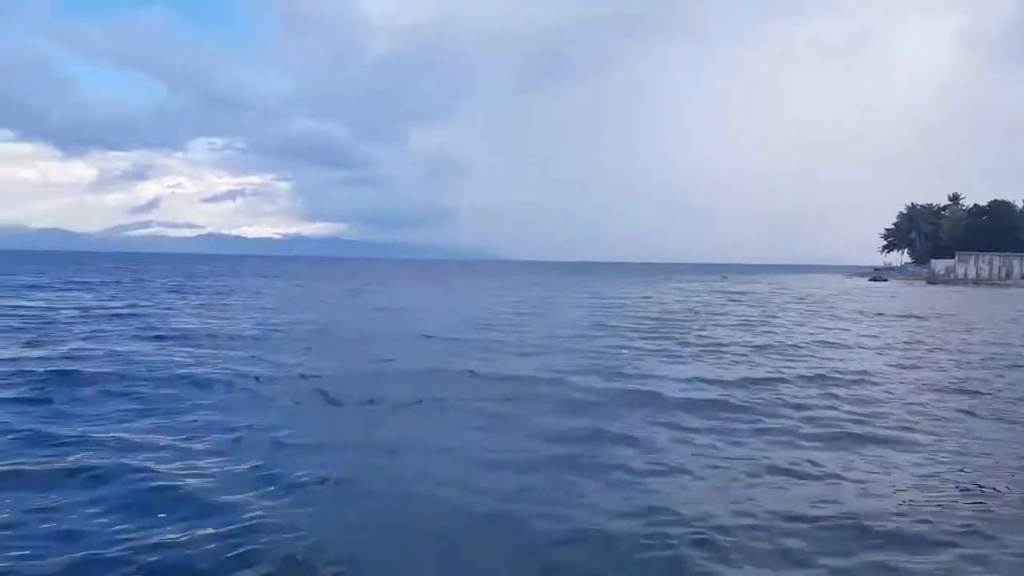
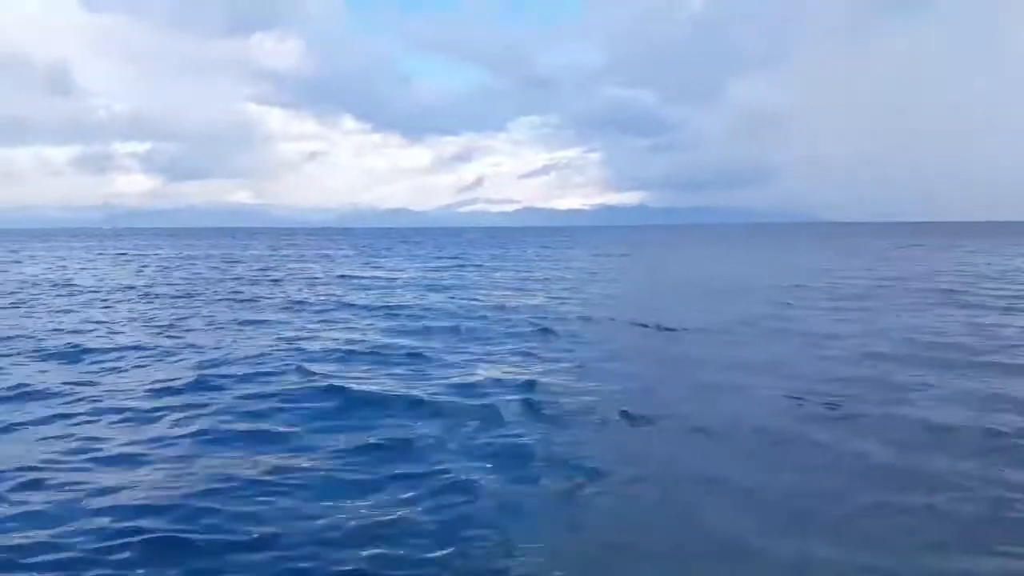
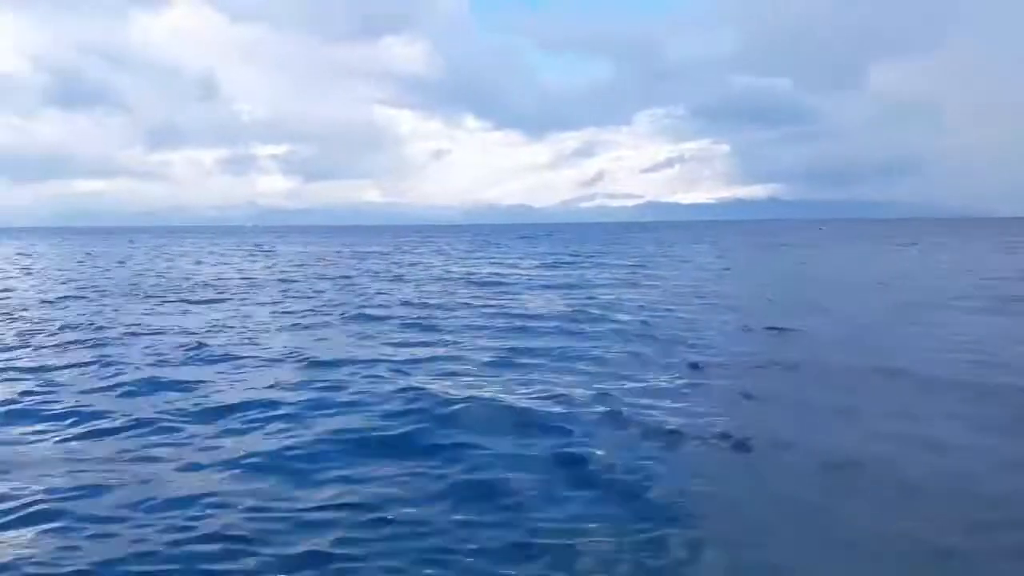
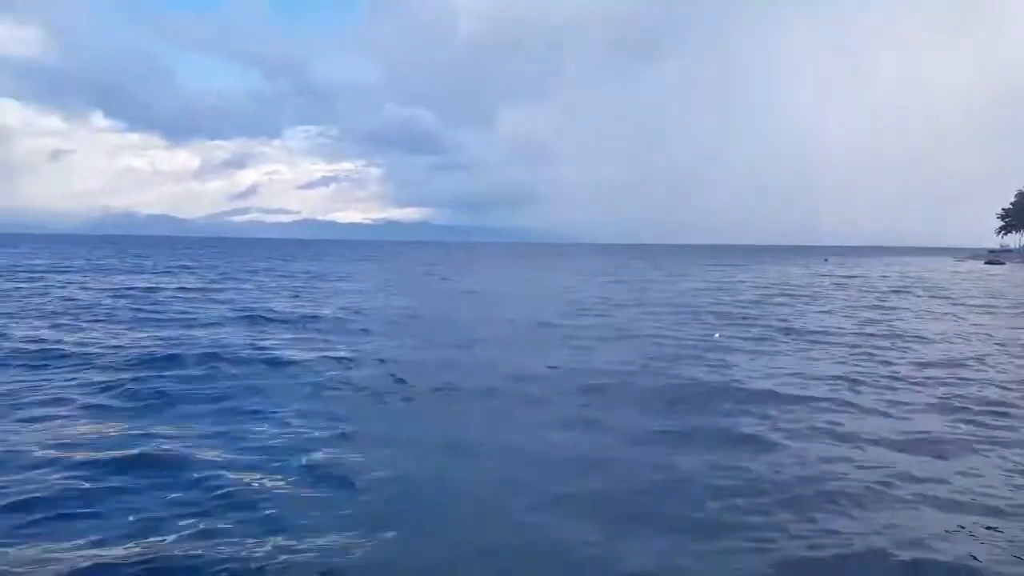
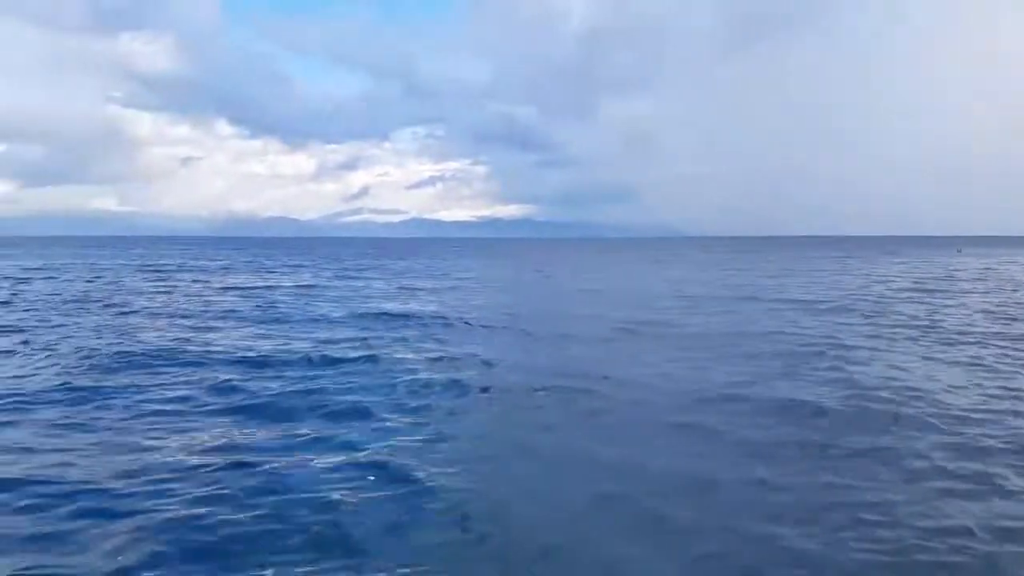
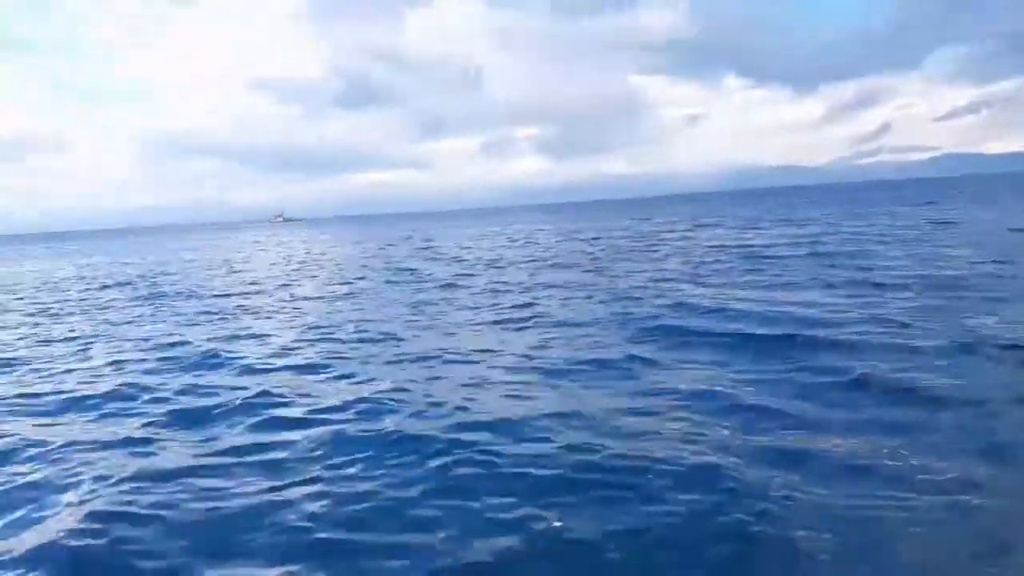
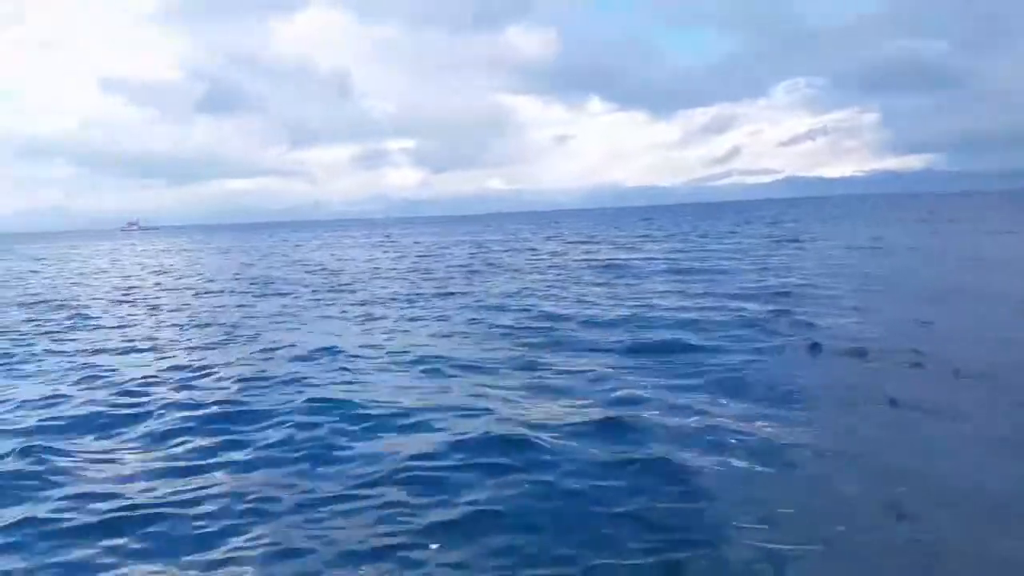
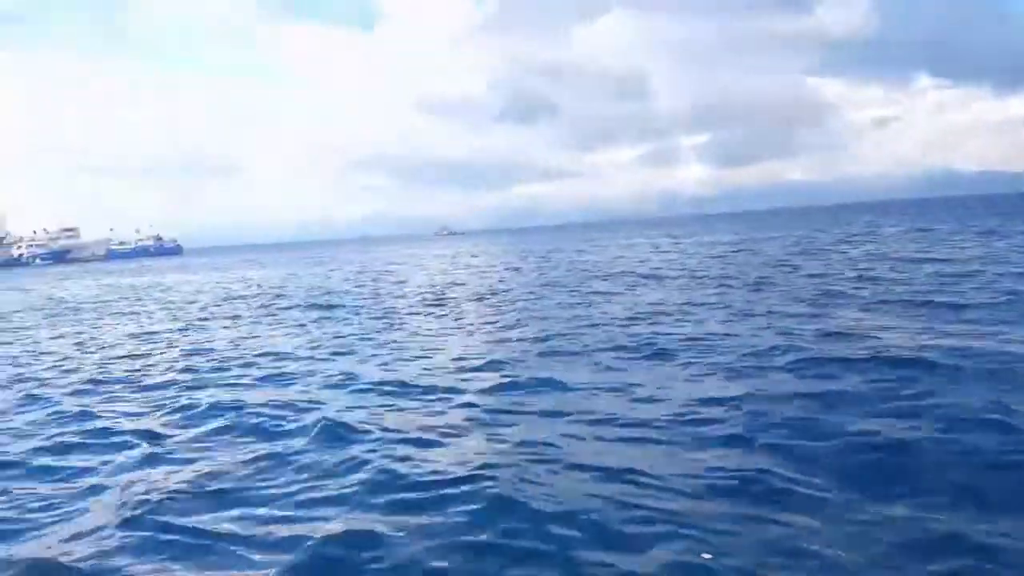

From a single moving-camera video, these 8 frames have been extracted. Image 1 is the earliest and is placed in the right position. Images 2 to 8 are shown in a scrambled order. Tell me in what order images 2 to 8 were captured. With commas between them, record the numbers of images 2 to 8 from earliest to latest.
4, 5, 2, 3, 7, 6, 8
